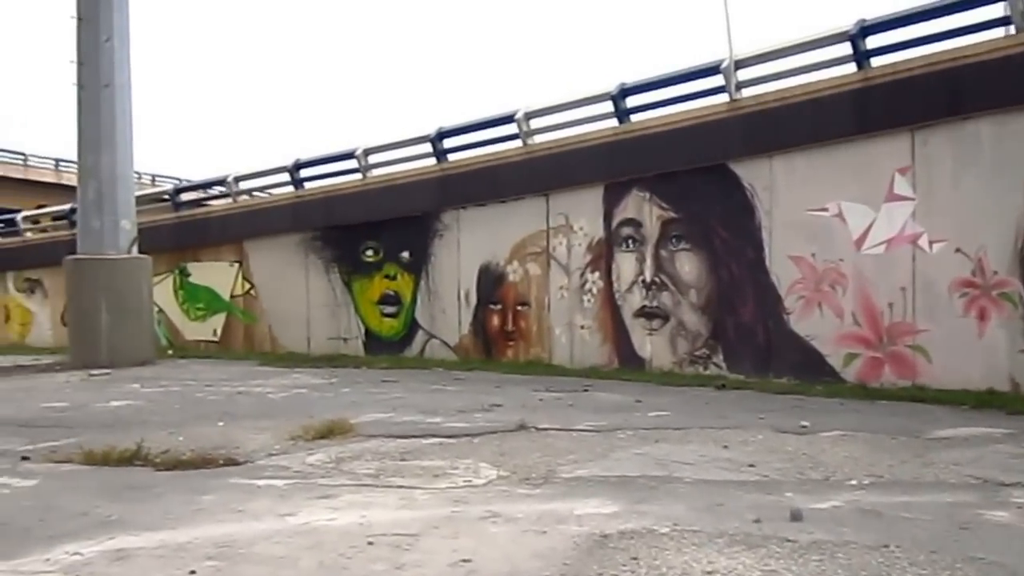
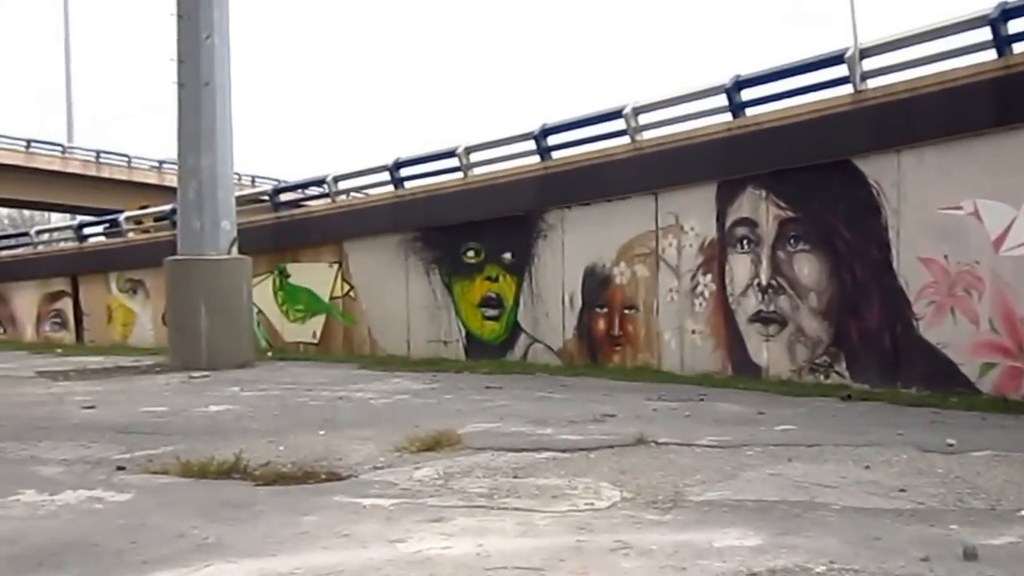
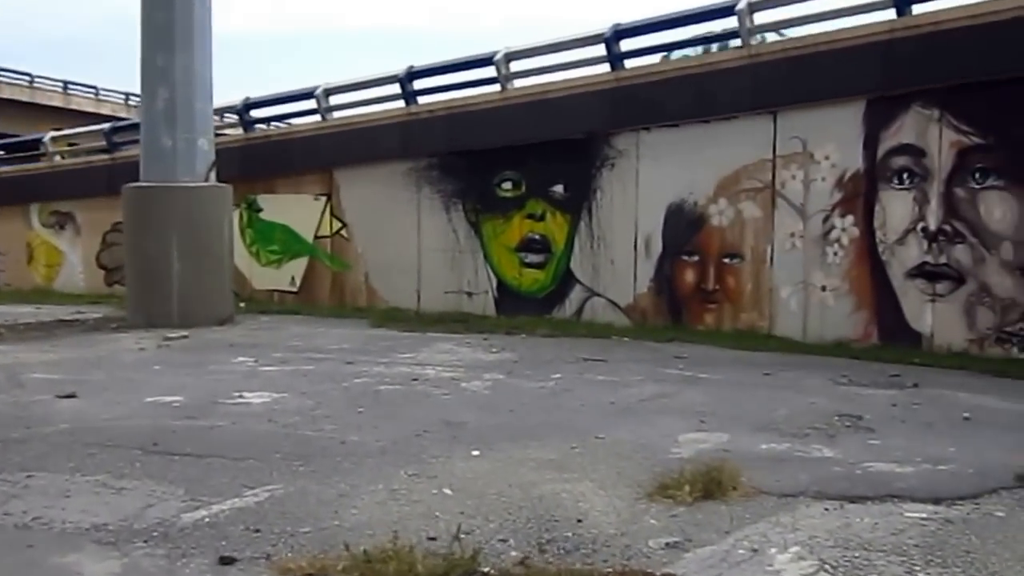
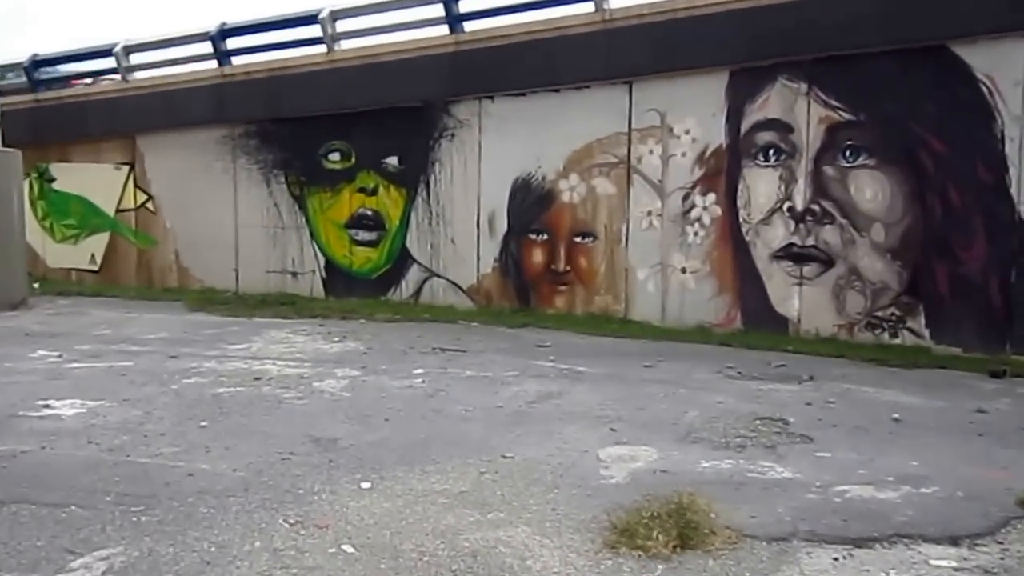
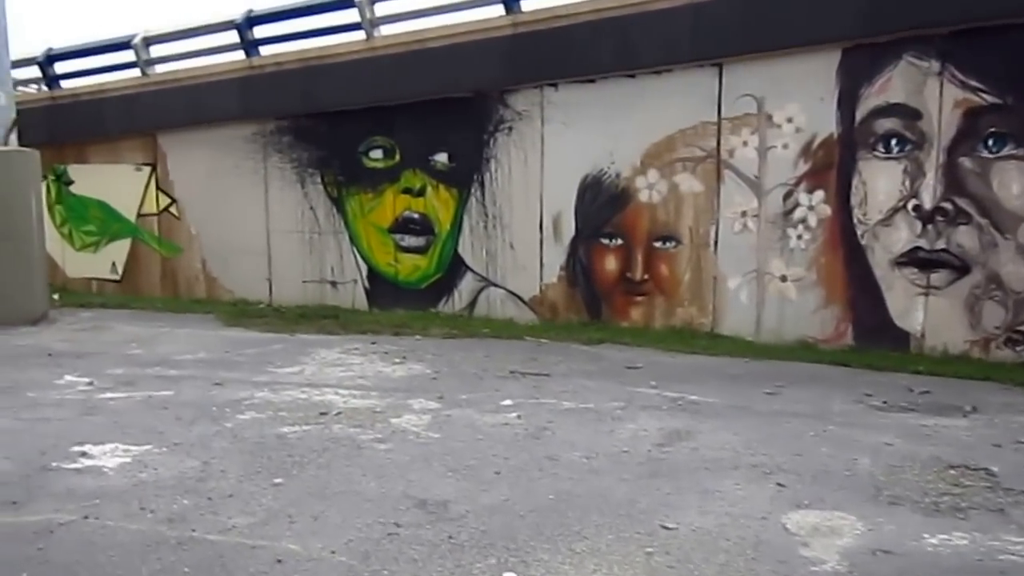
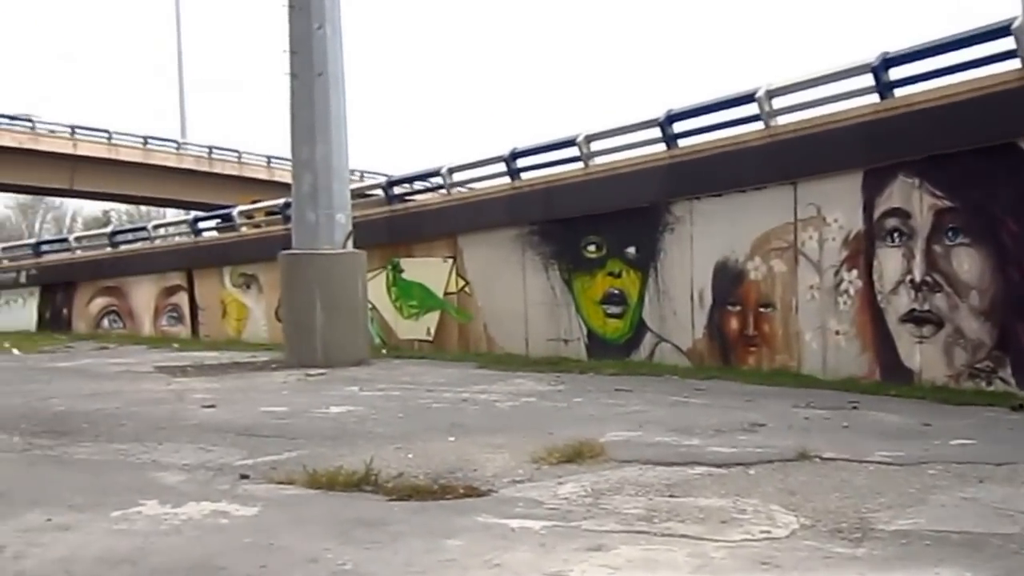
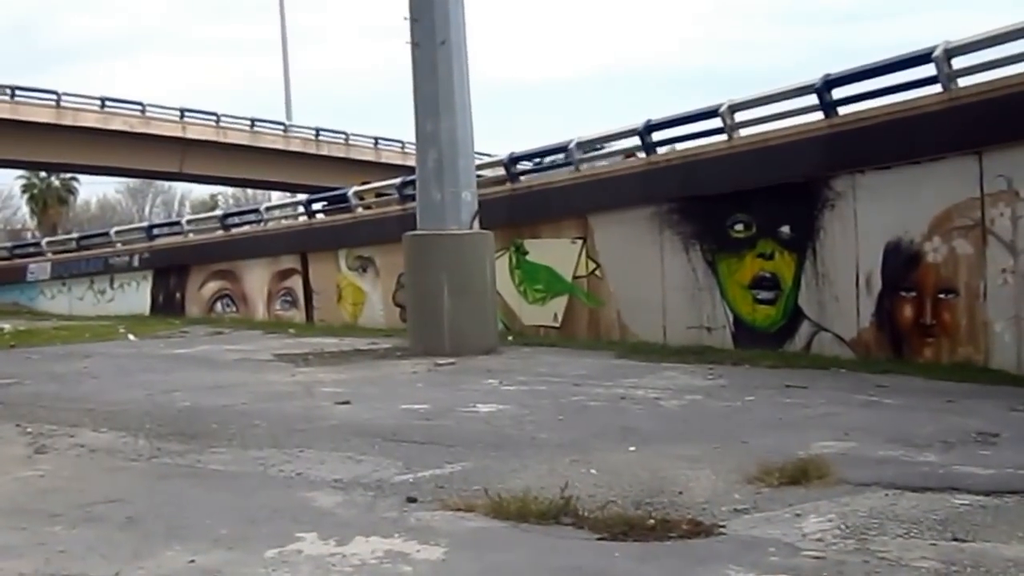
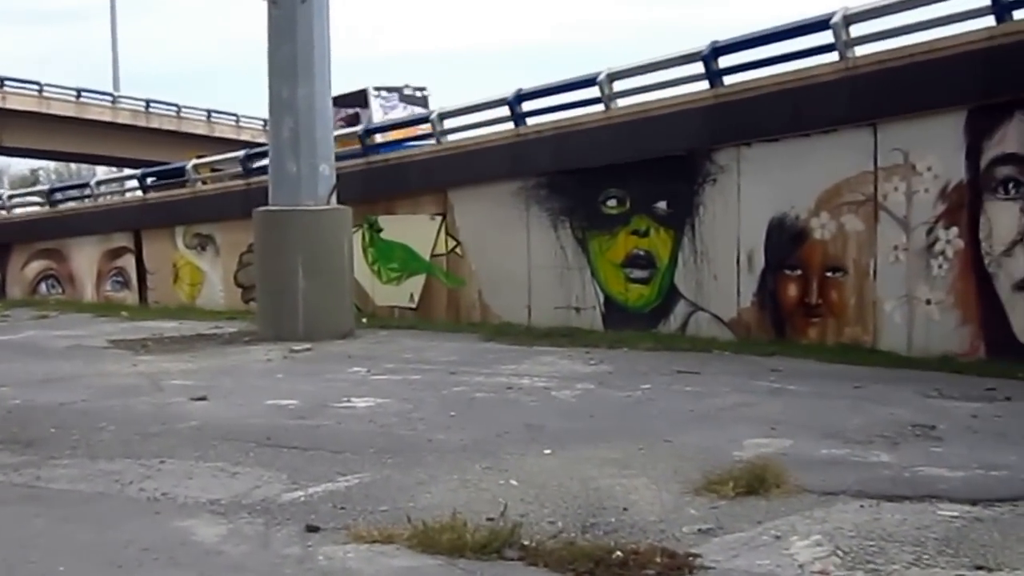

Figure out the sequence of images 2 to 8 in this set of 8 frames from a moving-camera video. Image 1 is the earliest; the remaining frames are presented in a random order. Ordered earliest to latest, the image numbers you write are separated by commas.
2, 6, 7, 8, 3, 4, 5
